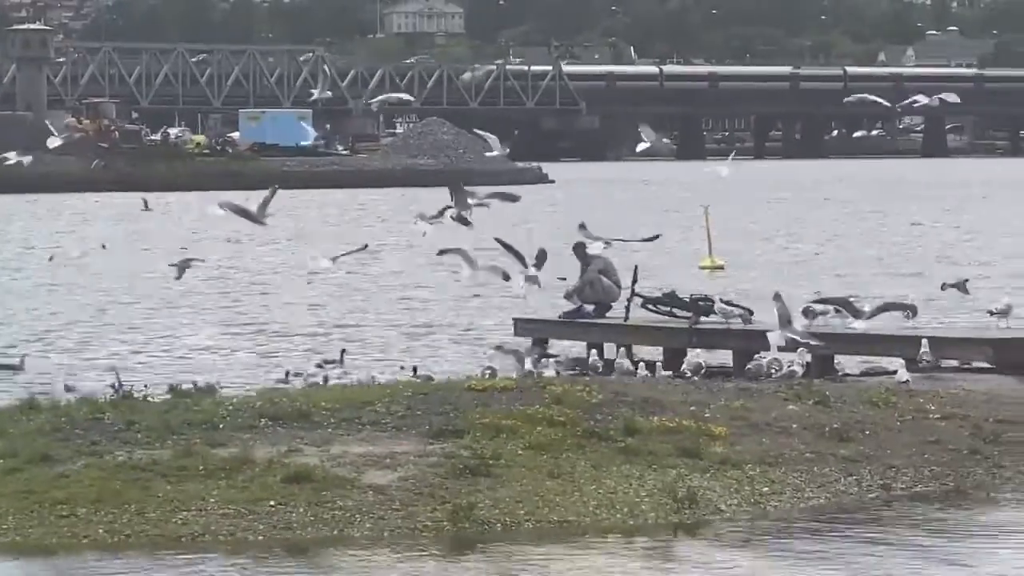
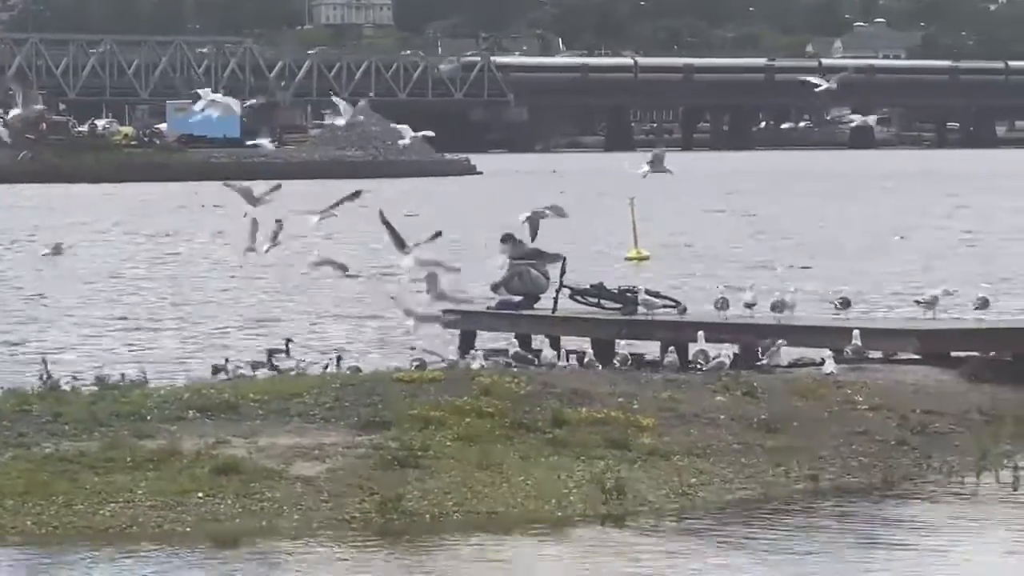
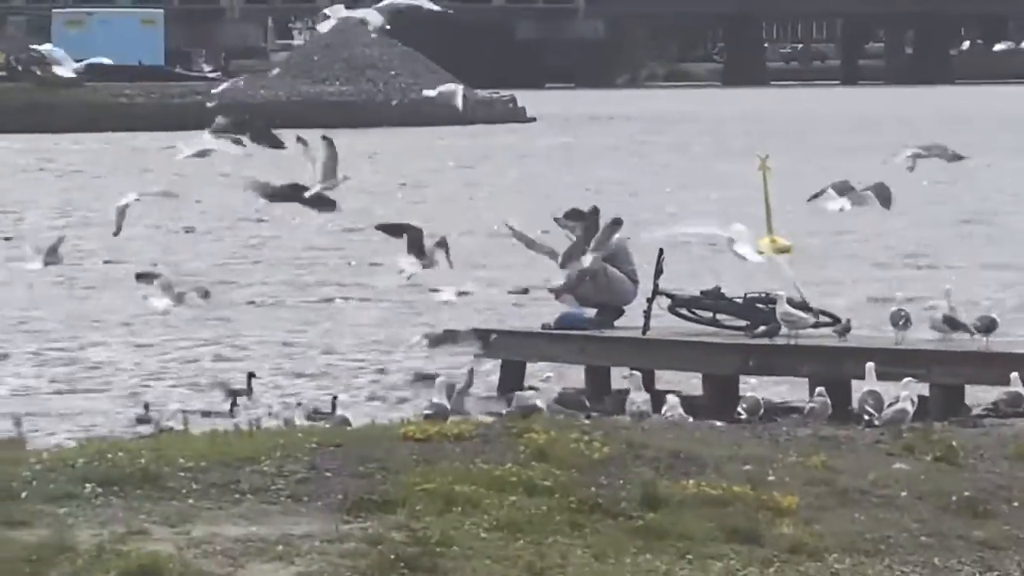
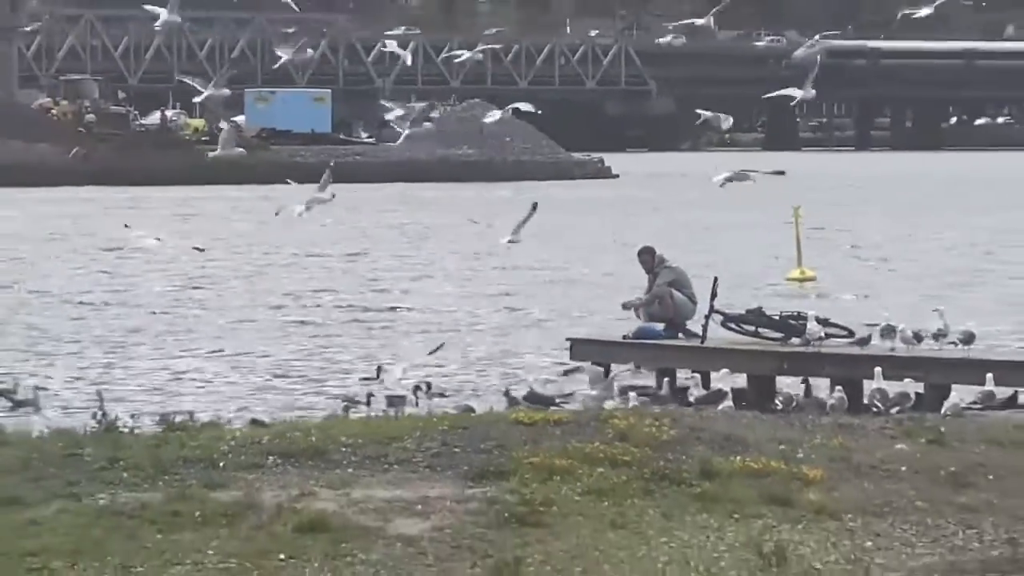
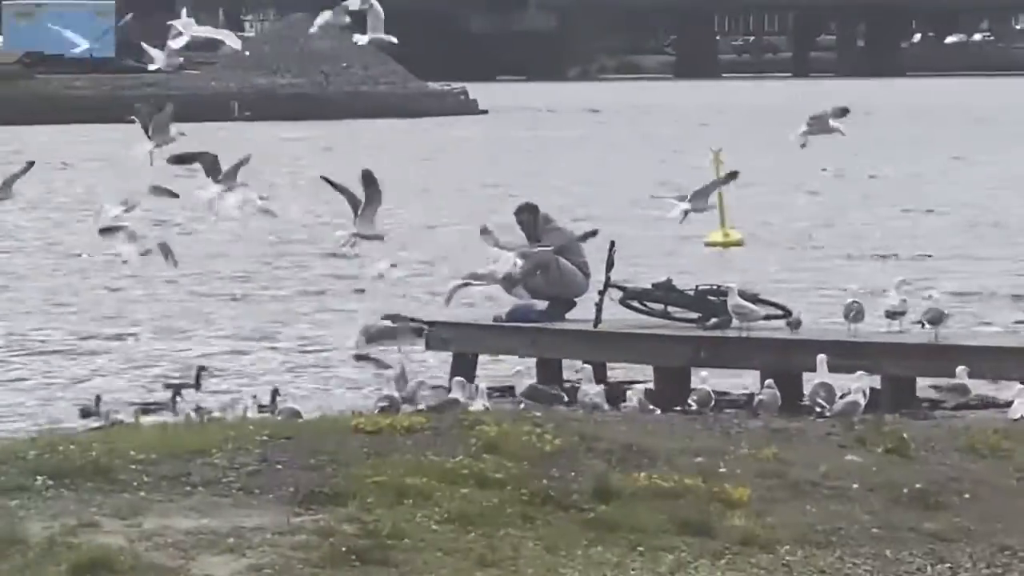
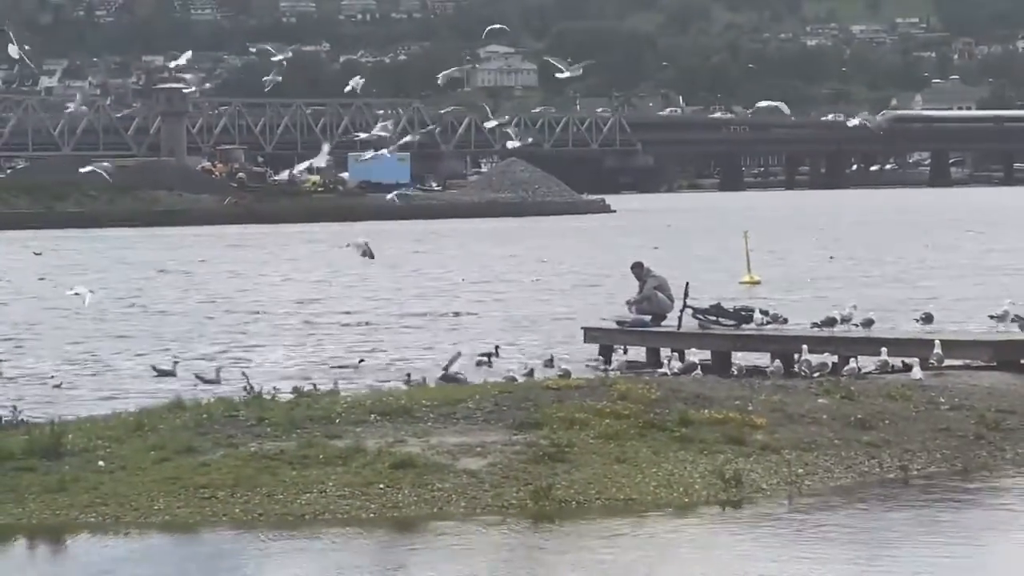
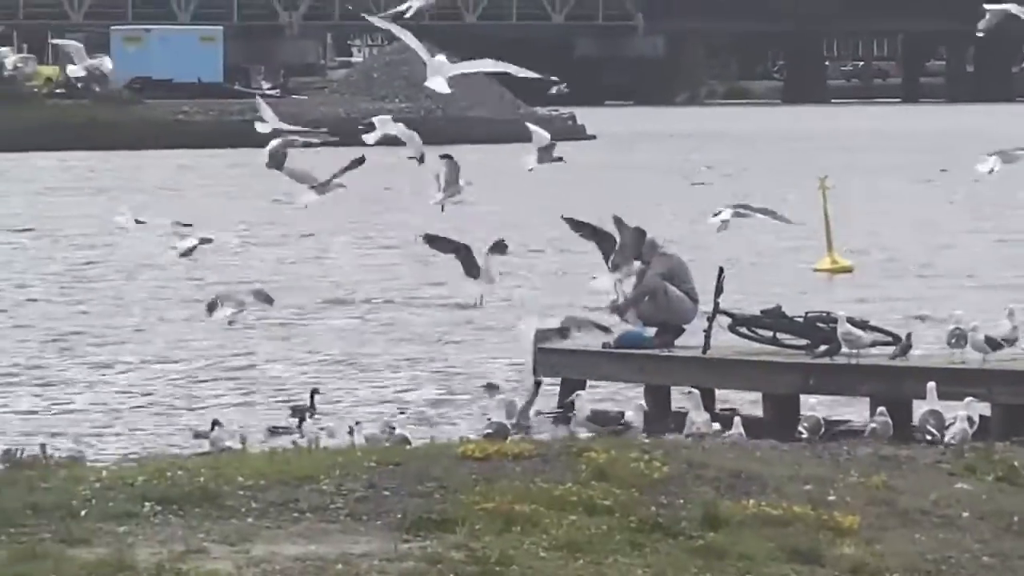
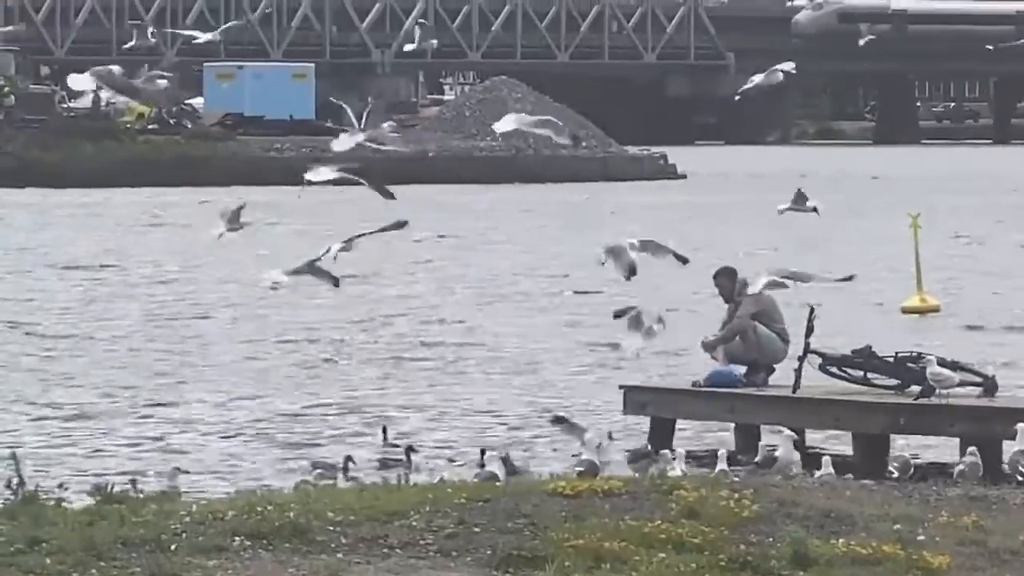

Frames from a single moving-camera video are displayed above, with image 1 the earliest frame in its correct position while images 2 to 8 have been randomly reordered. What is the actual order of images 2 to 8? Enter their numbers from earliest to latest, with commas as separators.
2, 5, 3, 7, 8, 4, 6
